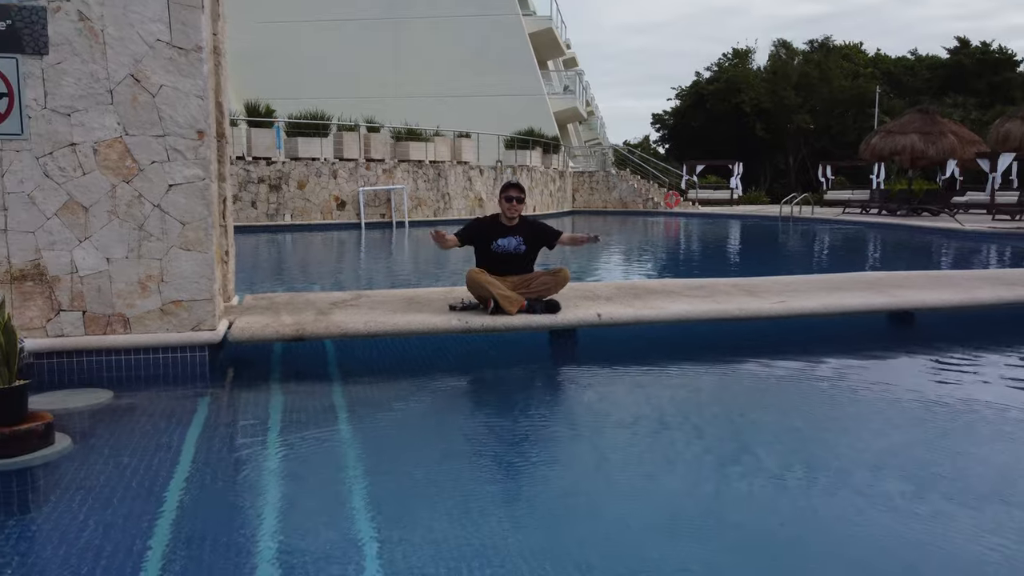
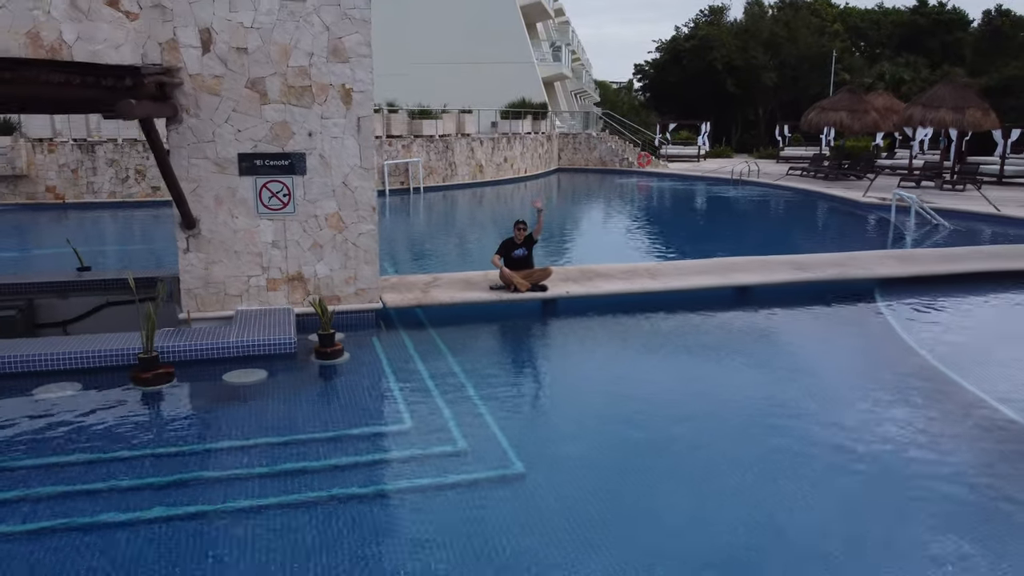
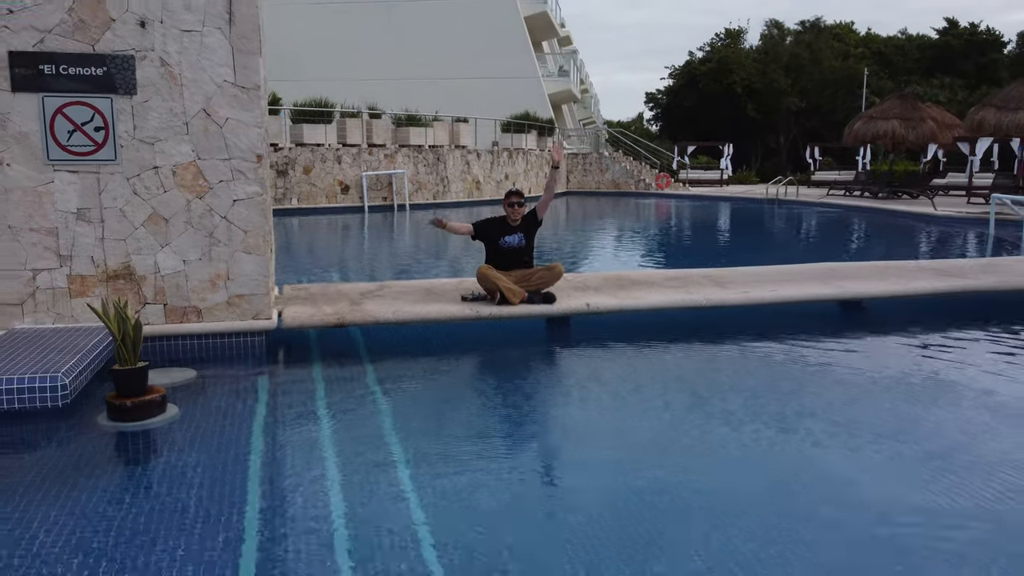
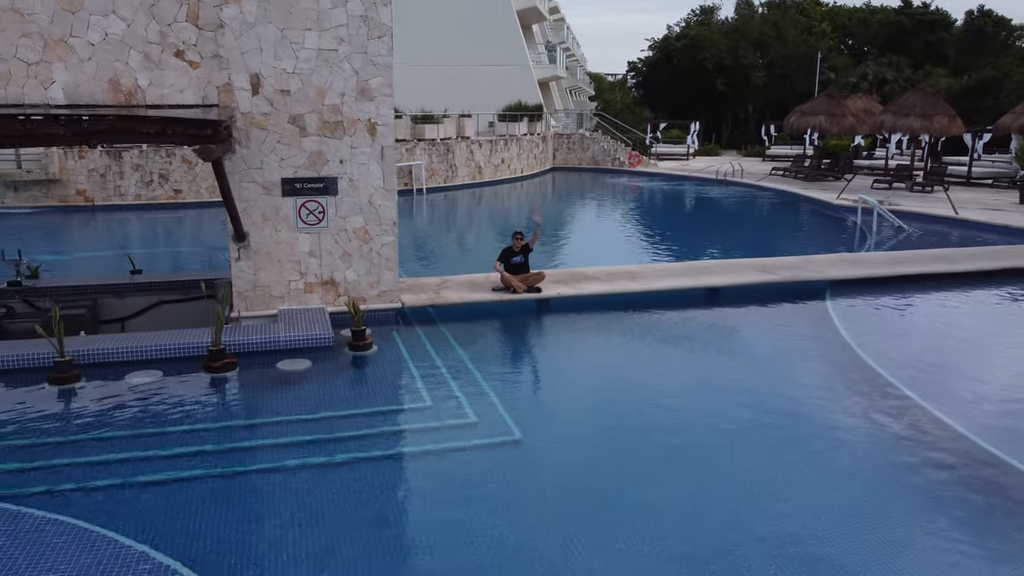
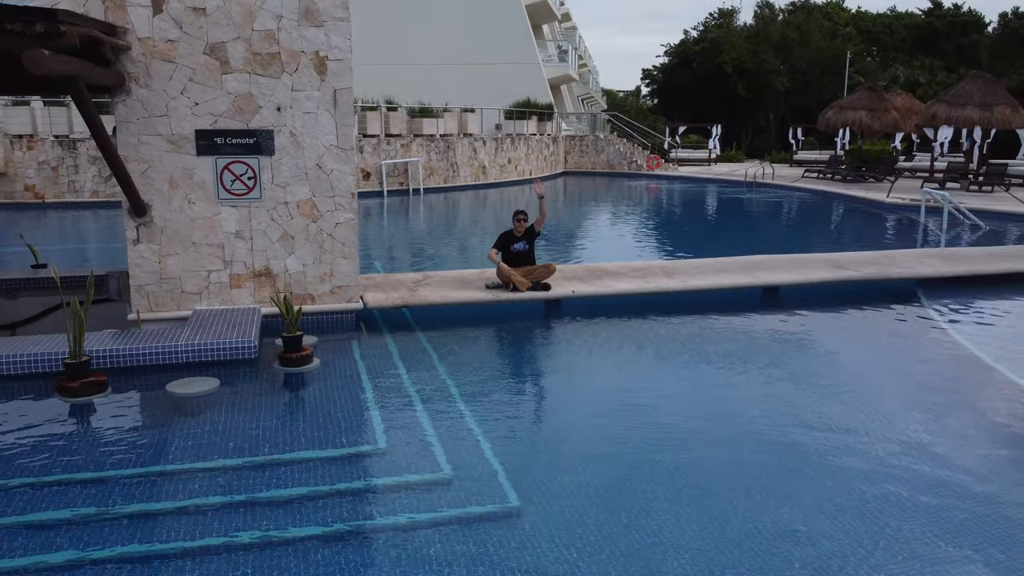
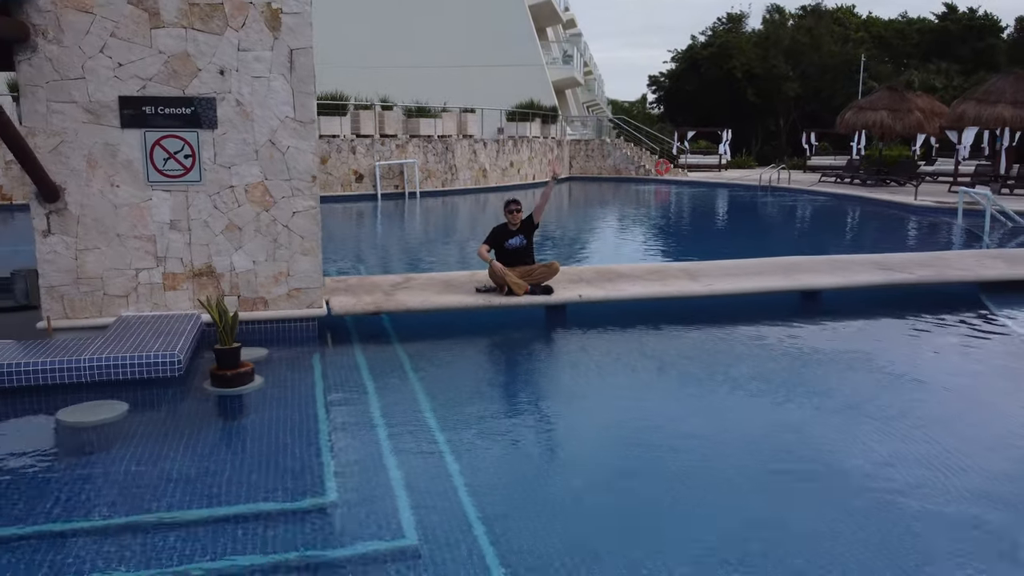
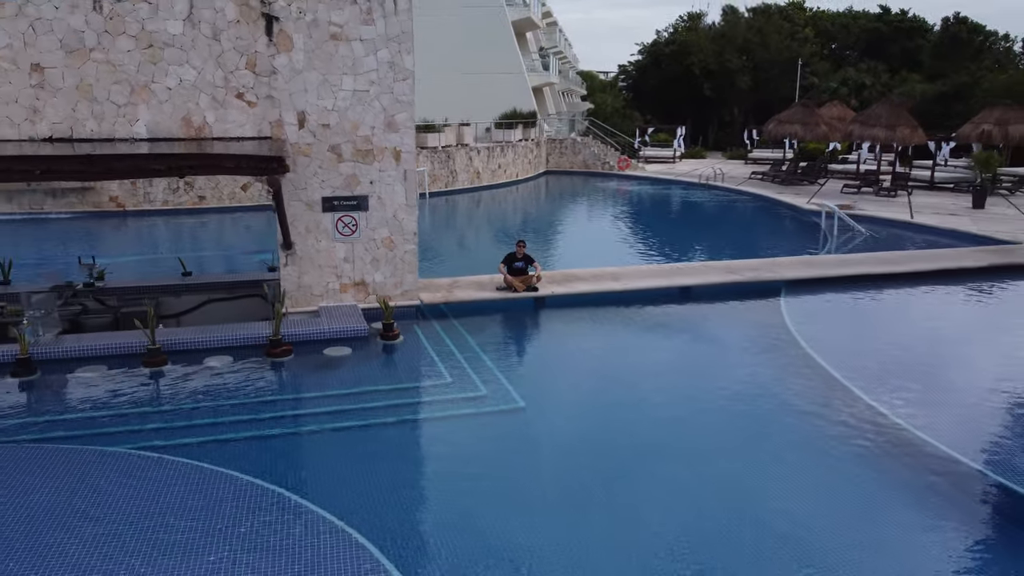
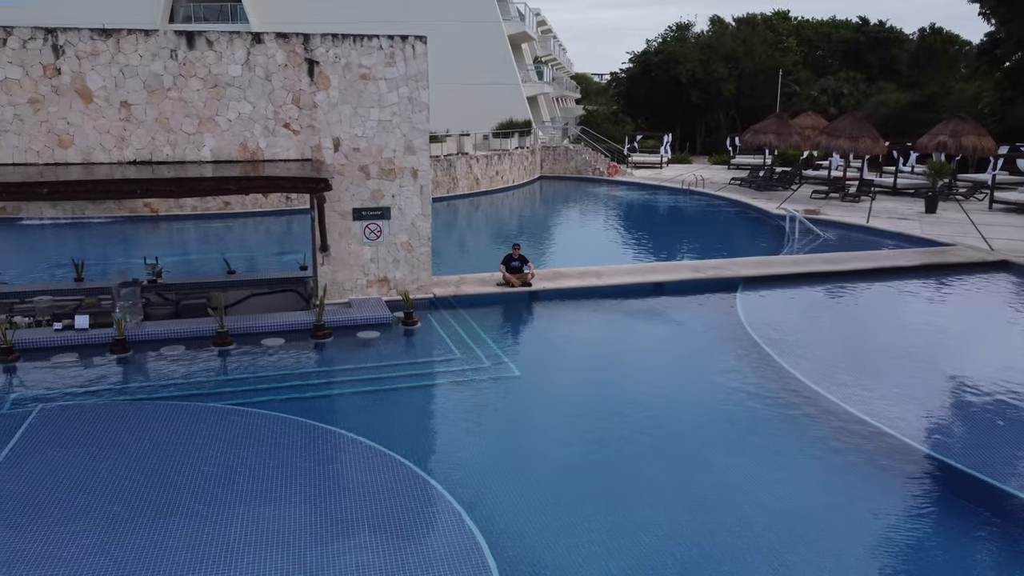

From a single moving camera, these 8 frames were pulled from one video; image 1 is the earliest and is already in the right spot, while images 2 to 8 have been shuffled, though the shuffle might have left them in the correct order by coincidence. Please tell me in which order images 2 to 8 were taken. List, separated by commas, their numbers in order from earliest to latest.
3, 6, 5, 2, 4, 7, 8
